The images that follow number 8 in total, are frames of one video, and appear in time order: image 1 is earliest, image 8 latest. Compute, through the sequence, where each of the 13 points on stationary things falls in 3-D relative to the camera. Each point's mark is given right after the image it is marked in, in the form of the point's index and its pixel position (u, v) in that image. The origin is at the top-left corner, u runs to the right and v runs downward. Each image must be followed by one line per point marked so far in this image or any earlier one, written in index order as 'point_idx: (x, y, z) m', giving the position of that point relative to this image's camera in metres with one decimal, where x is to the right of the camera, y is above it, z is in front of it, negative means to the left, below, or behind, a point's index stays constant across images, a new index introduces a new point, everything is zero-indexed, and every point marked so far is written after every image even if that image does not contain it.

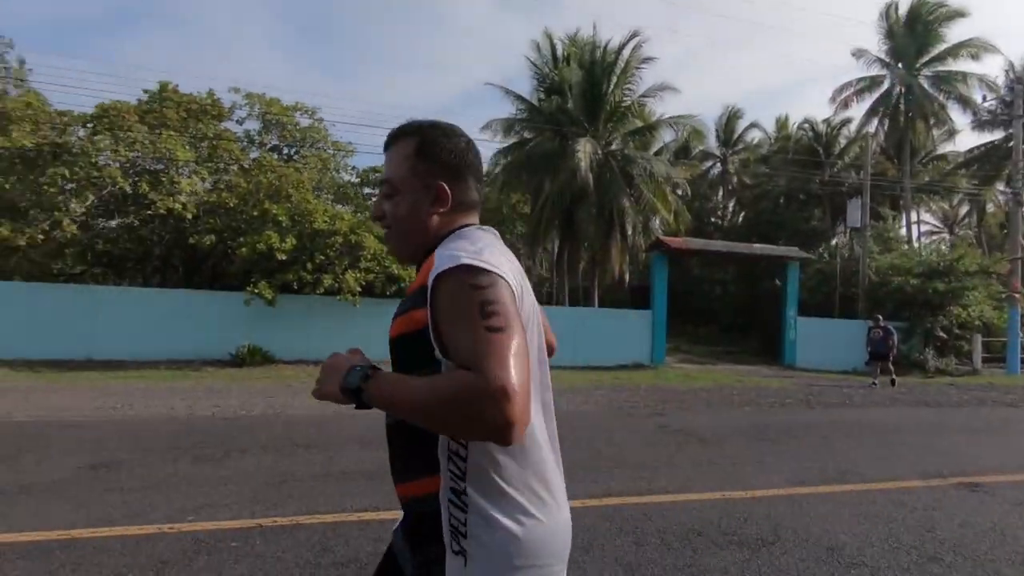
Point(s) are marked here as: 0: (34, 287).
0: (-16.1, 0.0, +17.8) m
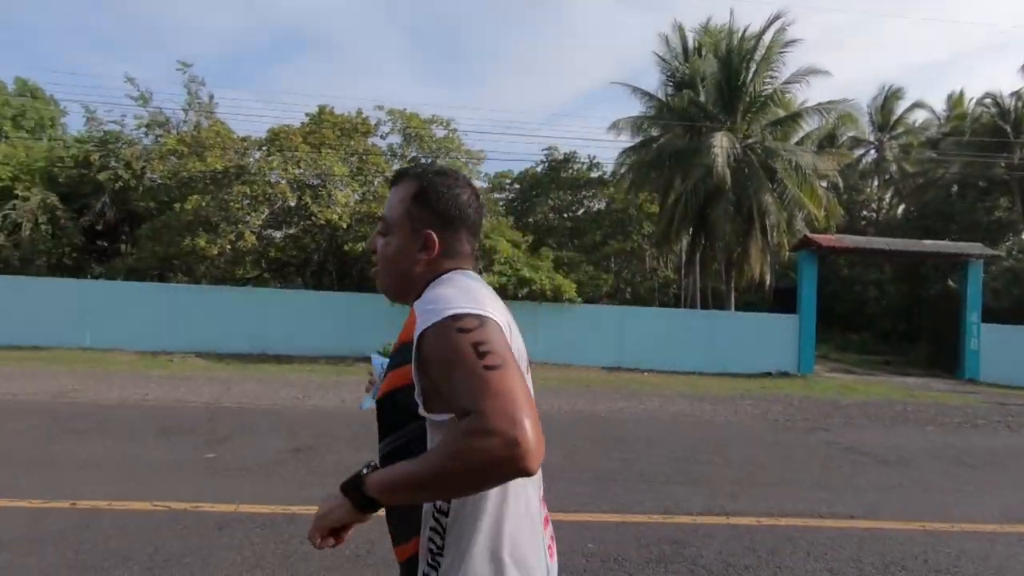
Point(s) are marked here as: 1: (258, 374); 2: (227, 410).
0: (-11.4, -0.1, +20.8) m
1: (-6.6, -2.2, +14.2) m
2: (-4.7, -2.0, +9.0) m
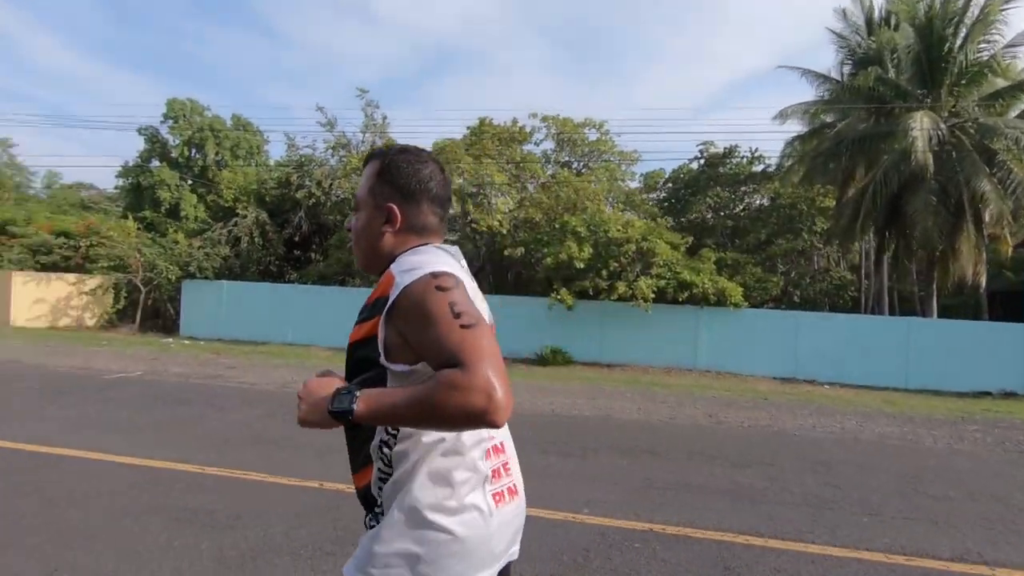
0: (-5.2, -0.2, +22.9) m
1: (-2.2, -2.3, +15.3) m
2: (-1.7, -2.1, +9.8) m
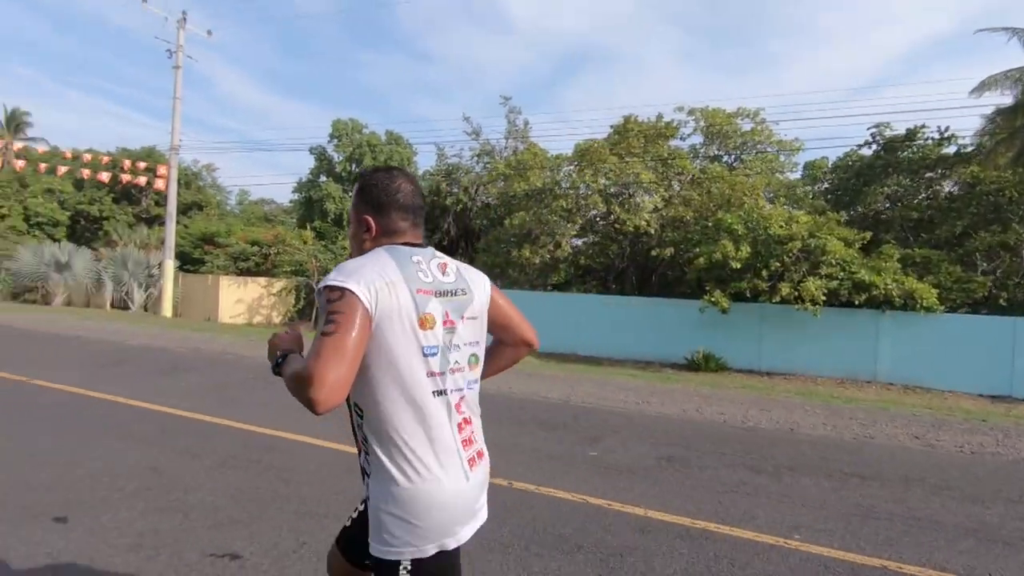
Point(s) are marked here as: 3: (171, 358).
0: (+0.9, -0.3, +23.3) m
1: (+2.1, -2.4, +15.2) m
2: (+1.2, -2.1, +9.7) m
3: (-9.0, -1.6, +14.2) m
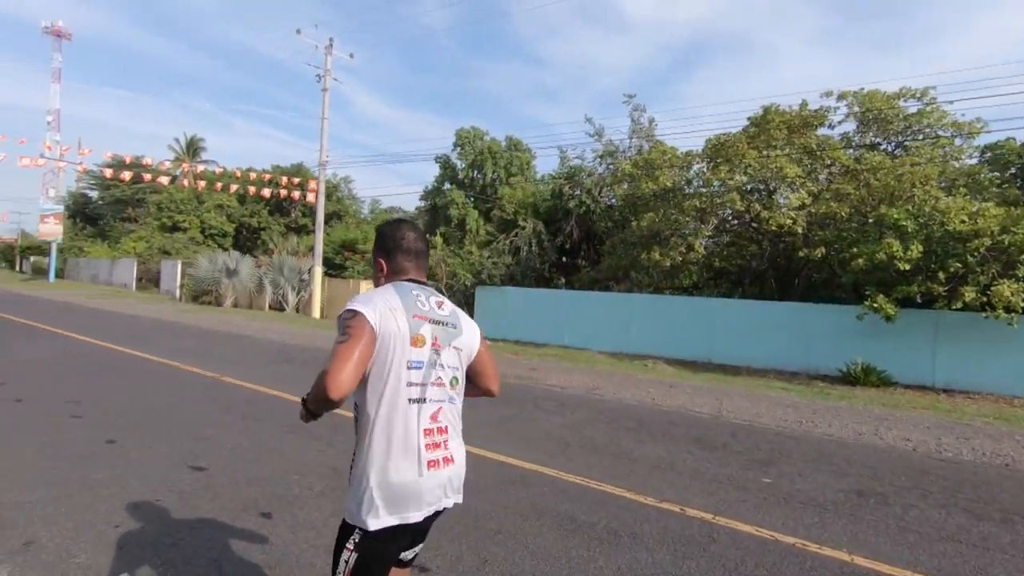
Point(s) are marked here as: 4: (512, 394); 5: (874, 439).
0: (+6.2, -0.5, +22.4) m
1: (+5.6, -2.5, +14.2) m
2: (+3.6, -2.2, +9.0) m
3: (-5.4, -1.8, +15.5) m
4: (-0.1, -2.0, +10.7) m
5: (+5.7, -2.4, +8.7) m
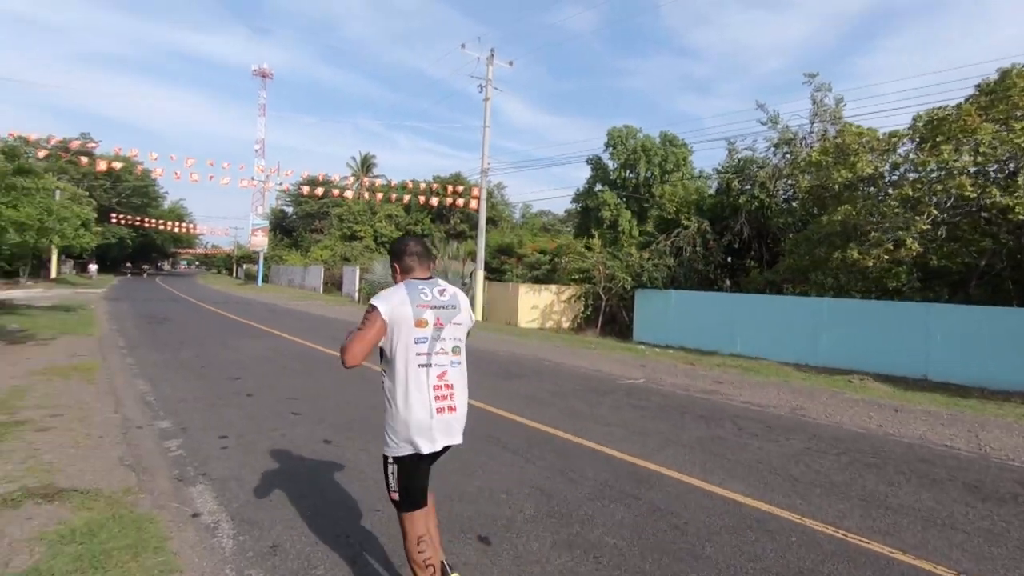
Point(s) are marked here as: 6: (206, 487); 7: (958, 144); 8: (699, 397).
0: (+12.4, -0.6, +19.3) m
1: (+9.7, -2.6, +11.5) m
2: (+6.4, -2.3, +7.1) m
3: (-0.6, -1.9, +15.7) m
4: (+3.3, -2.1, +9.7) m
5: (+8.4, -2.4, +6.2) m
6: (-3.0, -1.9, +5.3) m
7: (+14.9, +4.8, +18.3) m
8: (+3.7, -2.2, +10.8) m
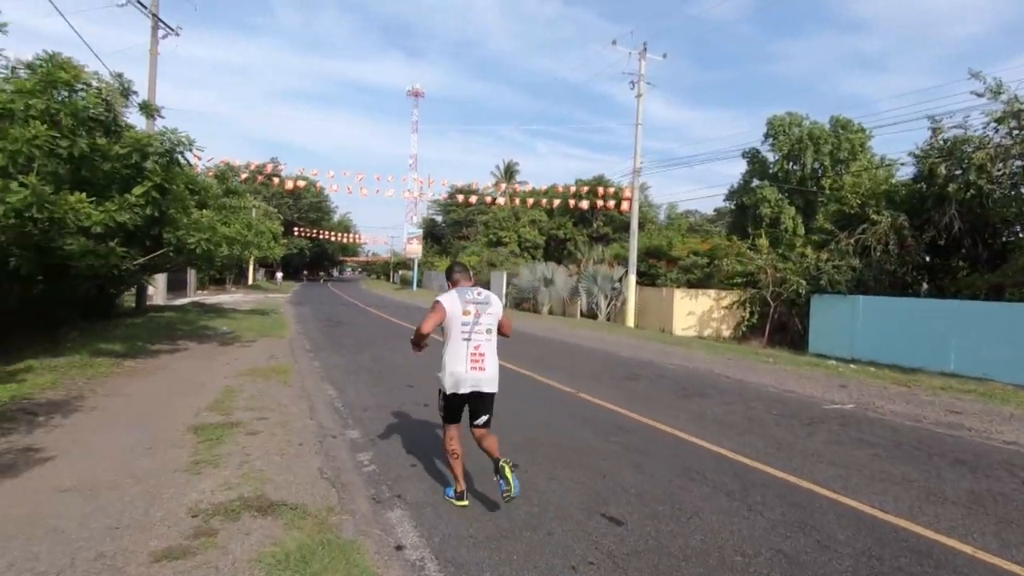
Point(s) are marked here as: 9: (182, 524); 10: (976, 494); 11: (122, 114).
0: (+17.3, -0.8, +14.8) m
1: (+12.9, -2.7, +7.9) m
2: (+8.6, -2.4, +4.4) m
3: (+3.9, -2.1, +14.5) m
4: (+6.1, -2.3, +7.7) m
5: (+10.2, -2.5, +3.1) m
6: (-1.0, -2.1, +5.0) m
7: (+19.5, +4.7, +13.3) m
8: (+6.8, -2.3, +8.7) m
9: (-2.8, -2.0, +4.7) m
10: (+5.1, -2.3, +6.0) m
11: (-8.7, +3.9, +12.3) m
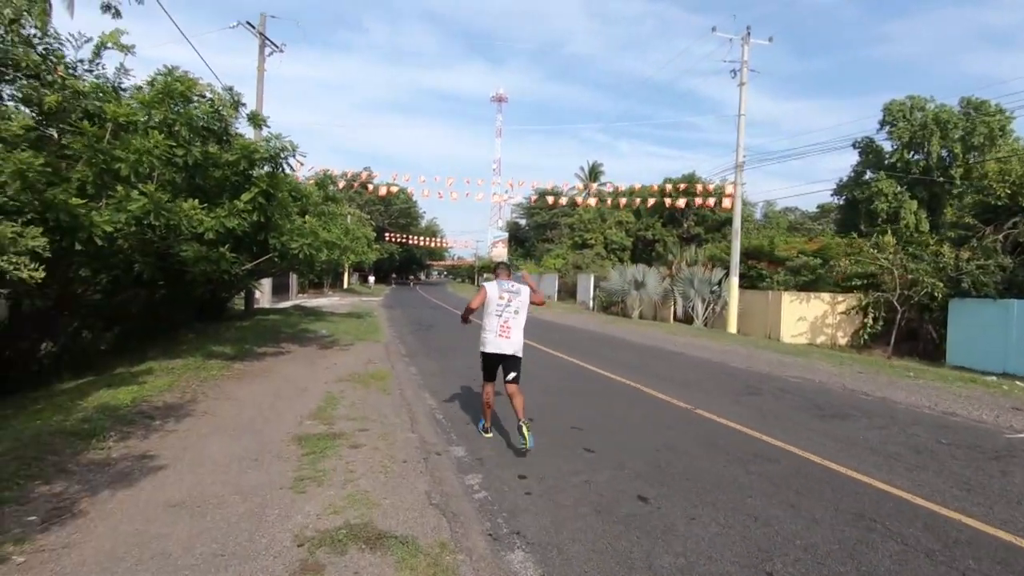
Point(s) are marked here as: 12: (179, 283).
0: (+19.7, -0.8, +11.3) m
1: (+14.2, -2.8, +5.2) m
2: (+9.5, -2.4, +2.3) m
3: (+6.3, -2.2, +13.0) m
4: (+7.6, -2.3, +5.9) m
5: (+10.9, -2.6, +0.8) m
6: (+0.1, -2.1, +4.3) m
7: (+21.6, +4.6, +9.5) m
8: (+8.4, -2.4, +6.8) m
9: (-1.7, -2.1, +4.2) m
10: (+6.3, -2.3, +4.4) m
11: (-6.5, +3.8, +12.7) m
12: (-8.9, +0.1, +14.7) m
